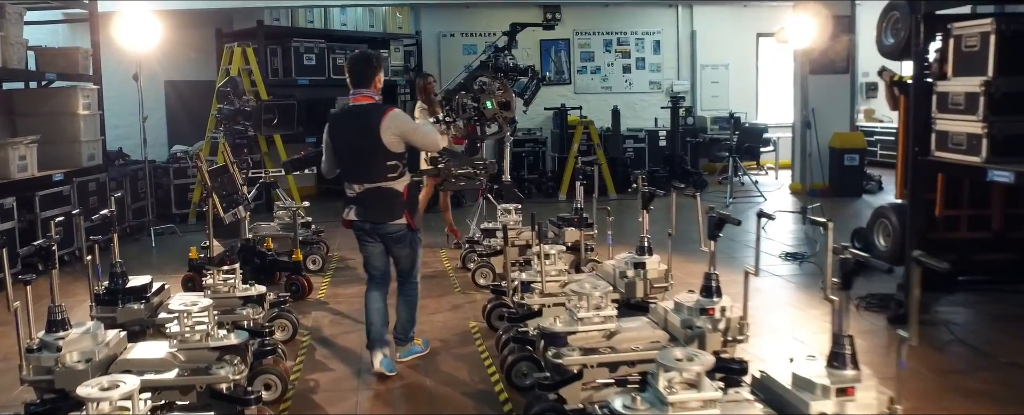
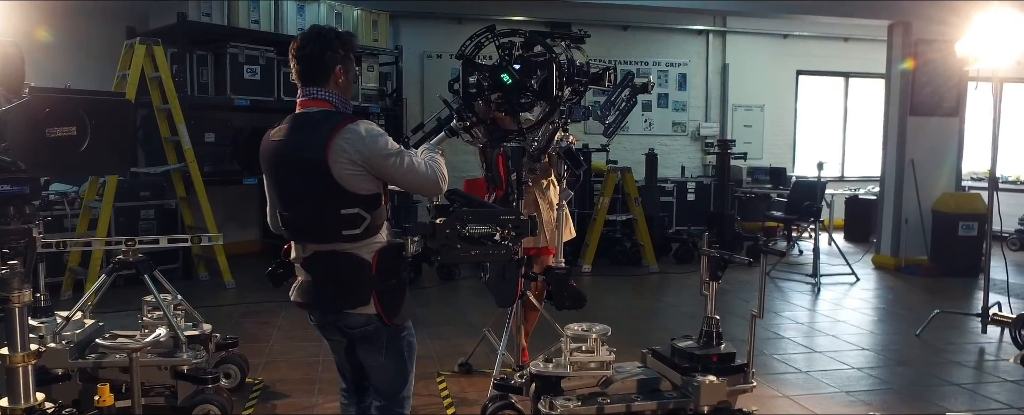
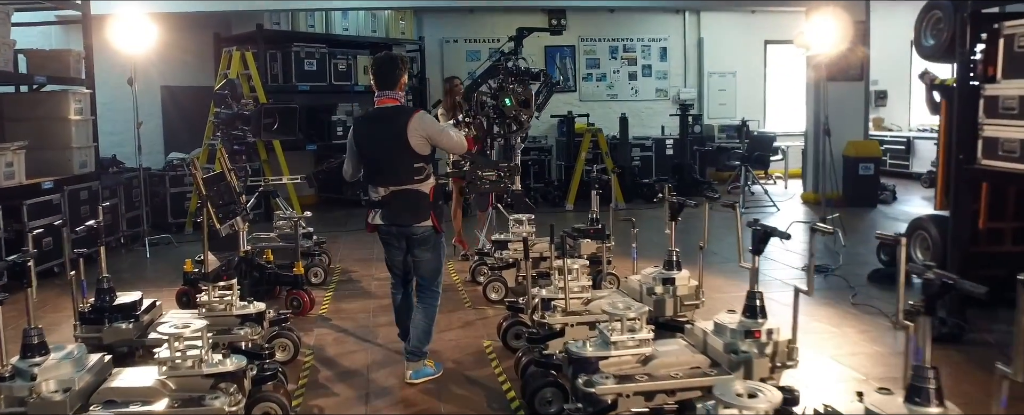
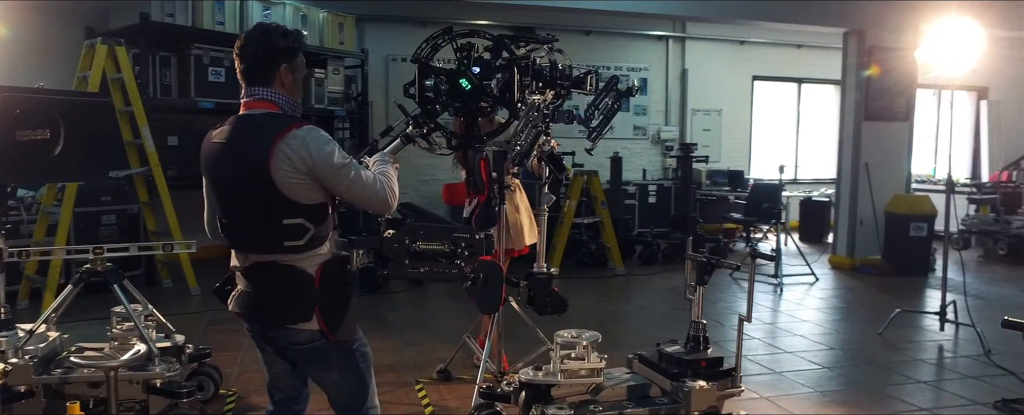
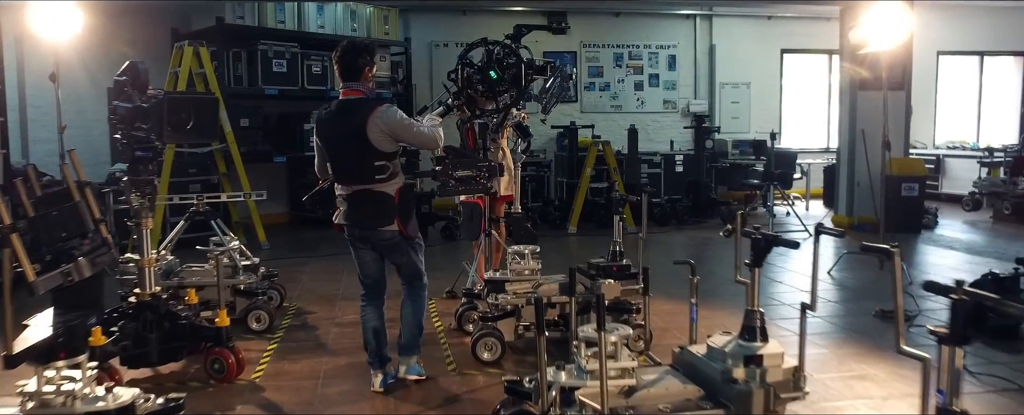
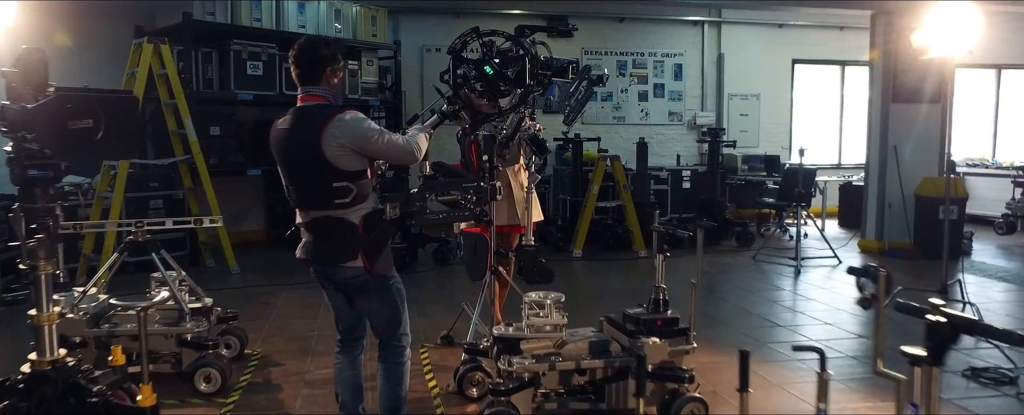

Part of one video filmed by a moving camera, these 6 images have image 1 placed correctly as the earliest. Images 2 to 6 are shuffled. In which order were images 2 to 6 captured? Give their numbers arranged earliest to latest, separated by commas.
3, 5, 6, 2, 4
